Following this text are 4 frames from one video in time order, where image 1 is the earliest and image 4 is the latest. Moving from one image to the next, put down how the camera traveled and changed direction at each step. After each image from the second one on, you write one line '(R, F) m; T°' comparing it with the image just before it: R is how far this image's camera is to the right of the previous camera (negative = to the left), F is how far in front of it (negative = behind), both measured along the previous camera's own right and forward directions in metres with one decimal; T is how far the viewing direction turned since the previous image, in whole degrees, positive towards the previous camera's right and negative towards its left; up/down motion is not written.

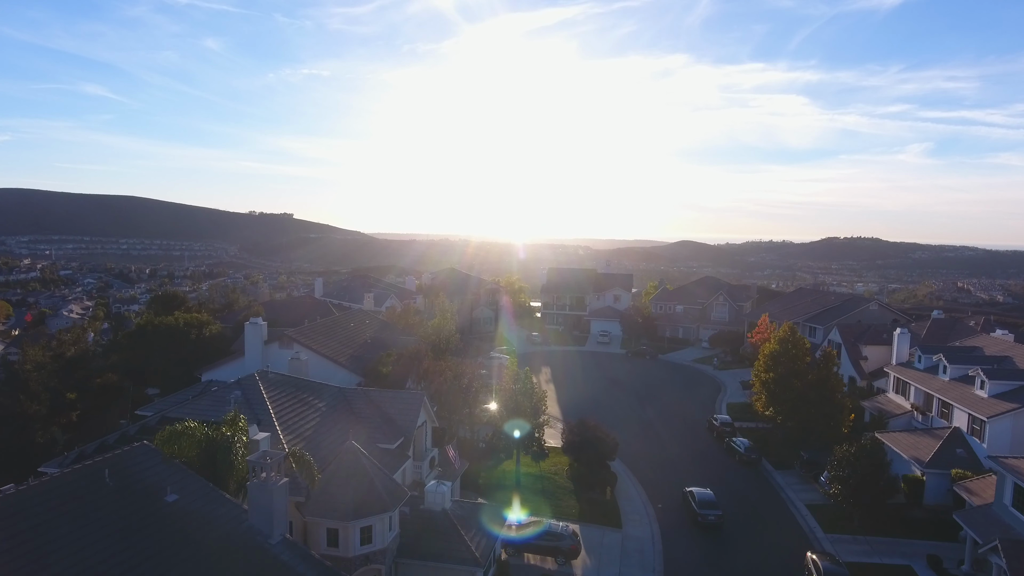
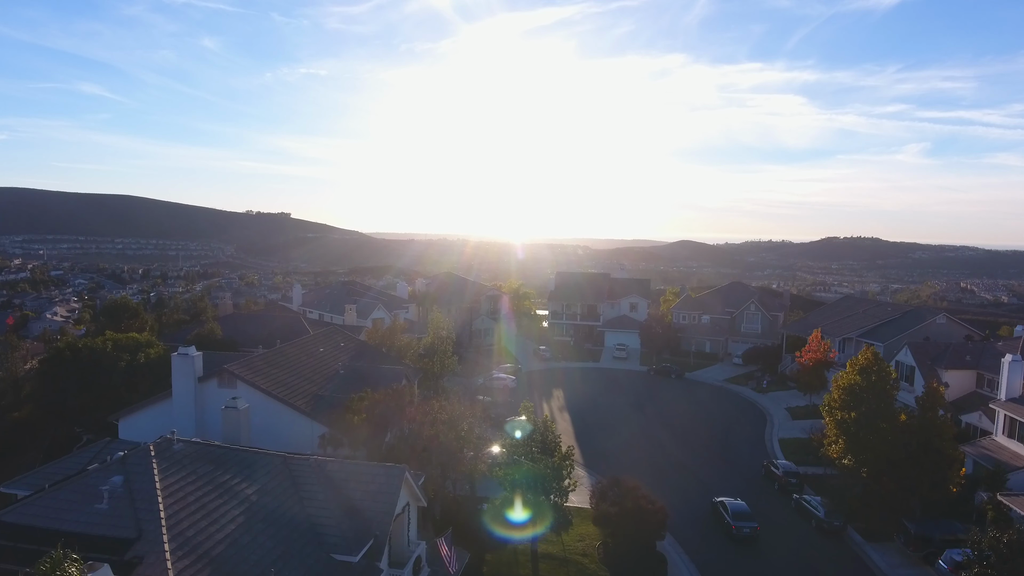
(-0.5, +6.2) m; 0°
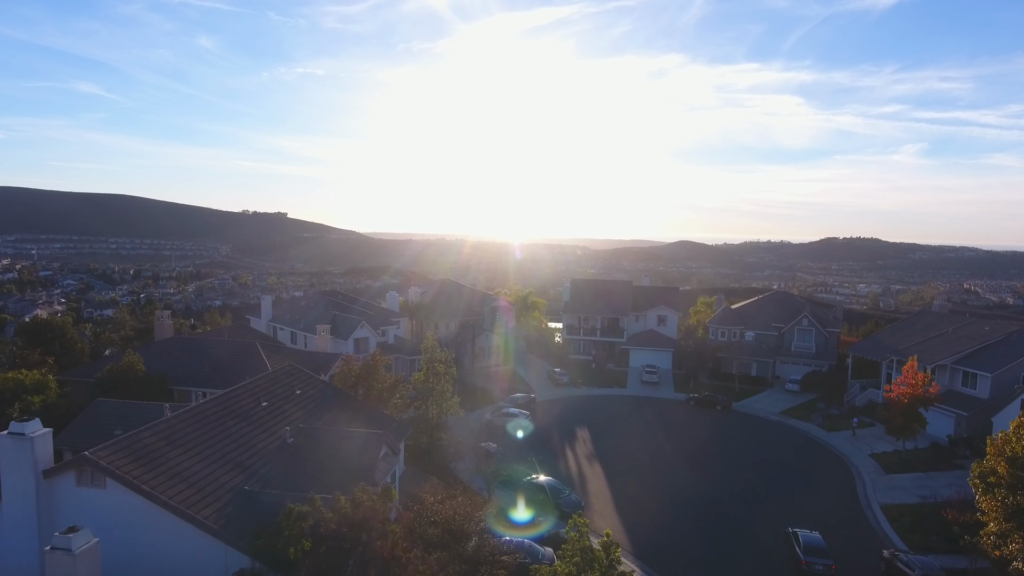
(-0.8, +7.3) m; 0°
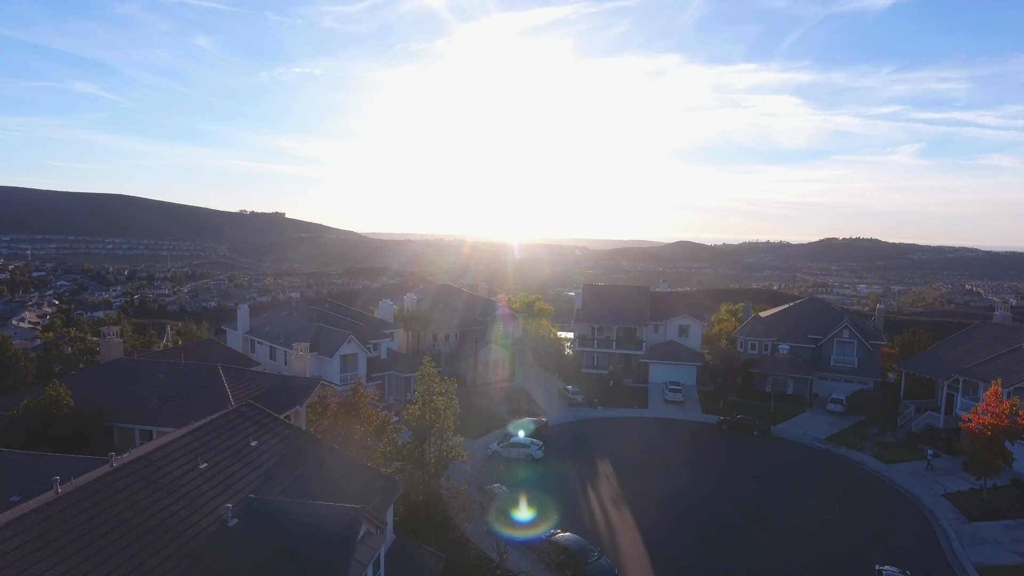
(-0.5, +4.2) m; 0°
